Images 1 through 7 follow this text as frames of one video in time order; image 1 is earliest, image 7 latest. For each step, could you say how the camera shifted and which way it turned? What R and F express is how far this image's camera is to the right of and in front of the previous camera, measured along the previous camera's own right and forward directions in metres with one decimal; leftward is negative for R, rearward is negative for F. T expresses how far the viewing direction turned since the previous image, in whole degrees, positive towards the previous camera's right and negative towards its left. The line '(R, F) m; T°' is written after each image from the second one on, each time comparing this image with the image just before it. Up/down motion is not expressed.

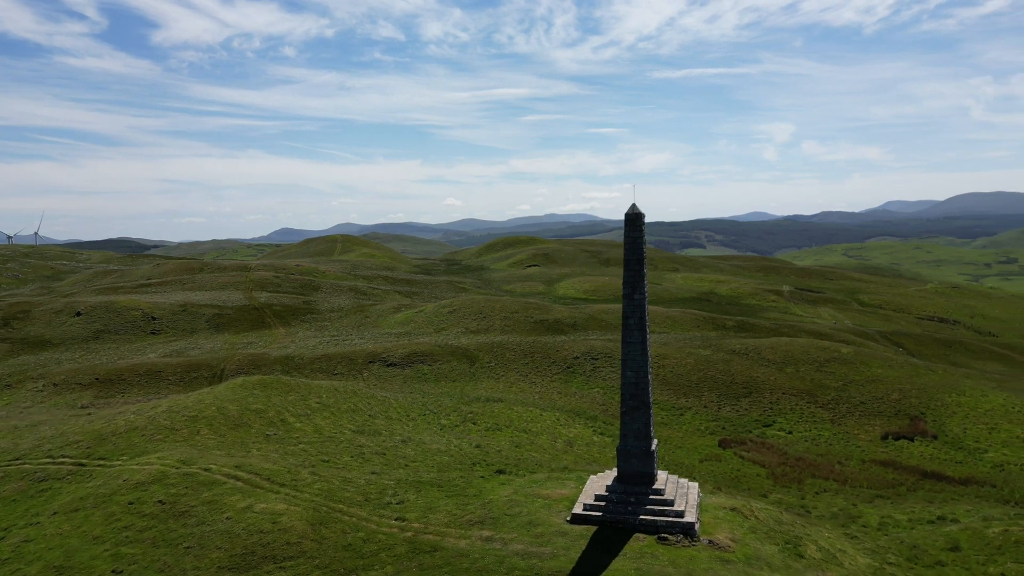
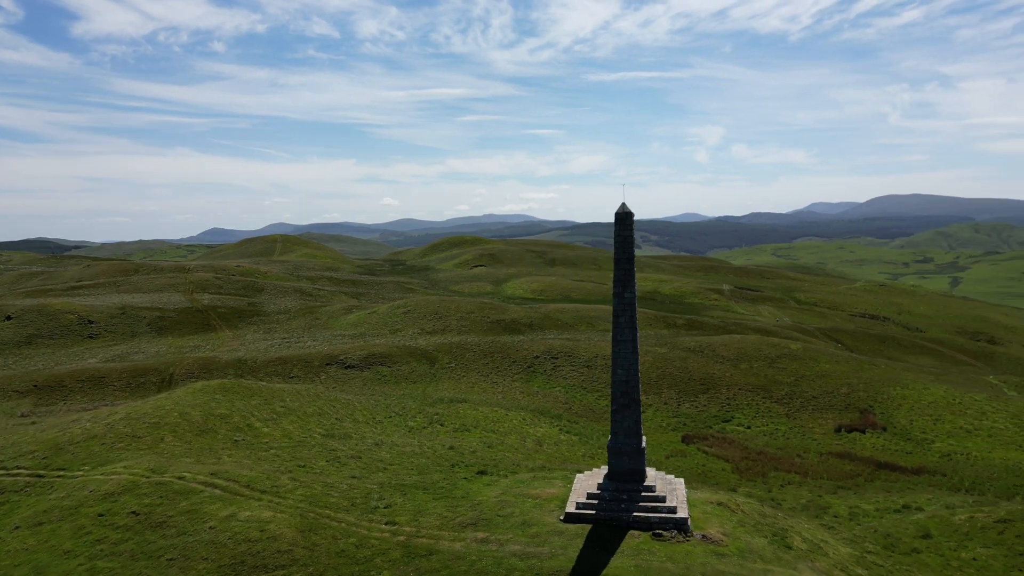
(-1.3, +0.2) m; +5°
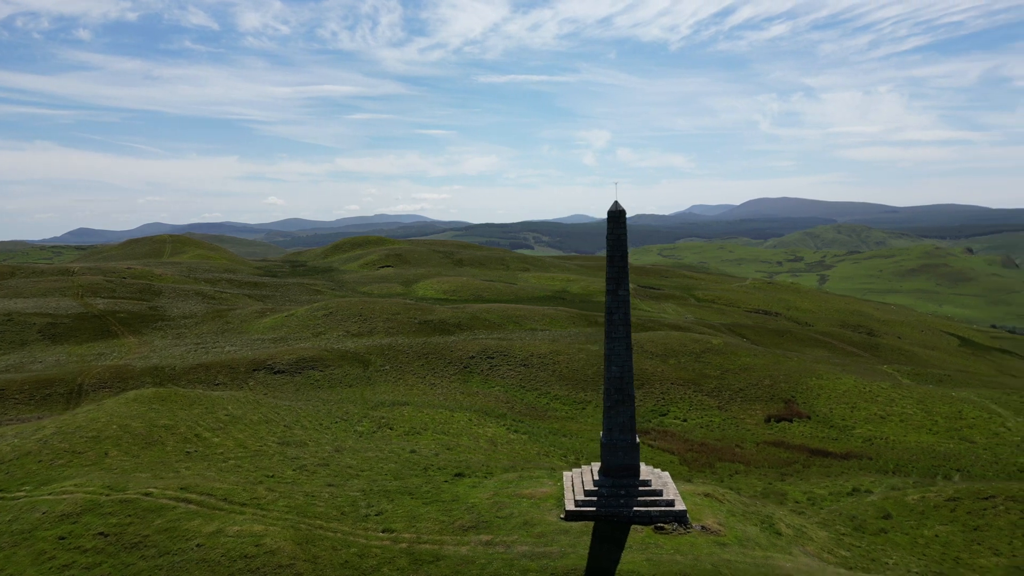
(-2.5, +0.4) m; +8°
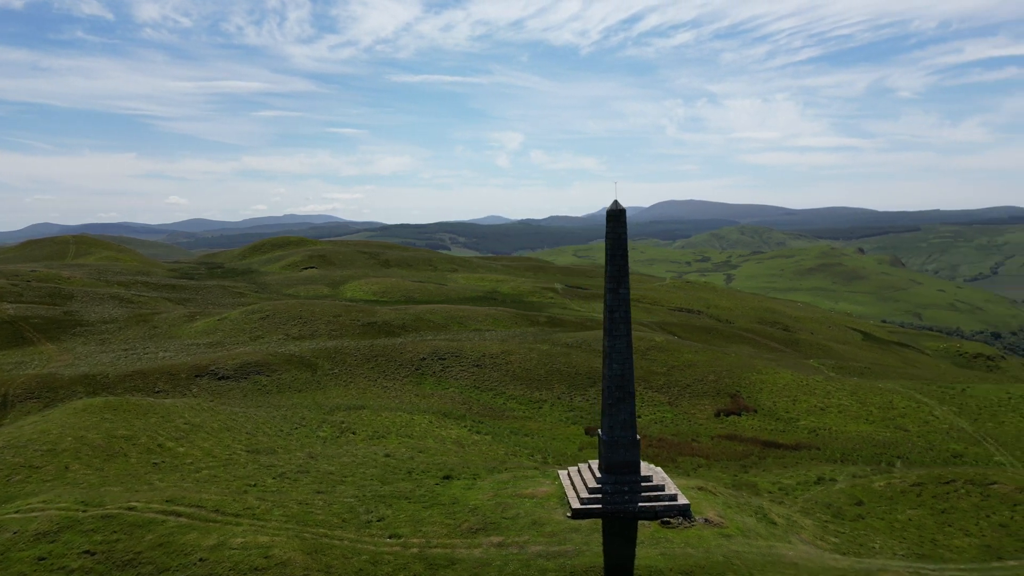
(-2.2, +0.2) m; +6°
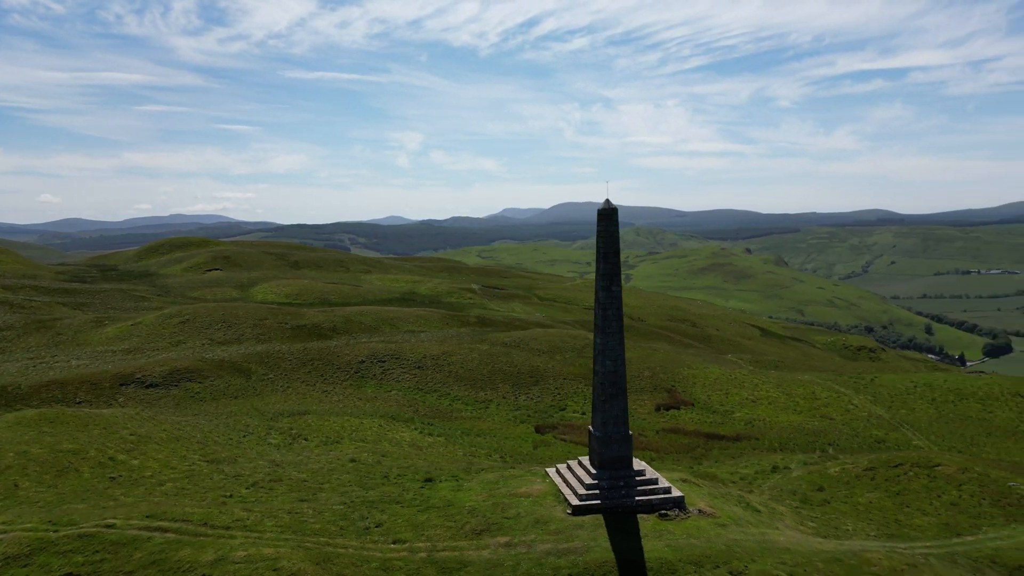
(-2.3, +0.2) m; +7°
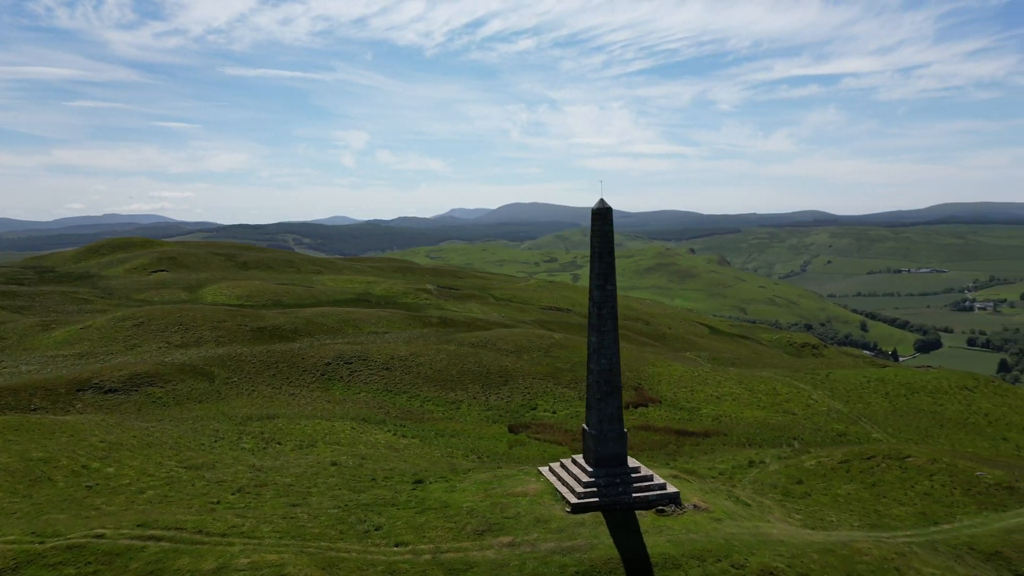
(-1.2, +0.1) m; +4°
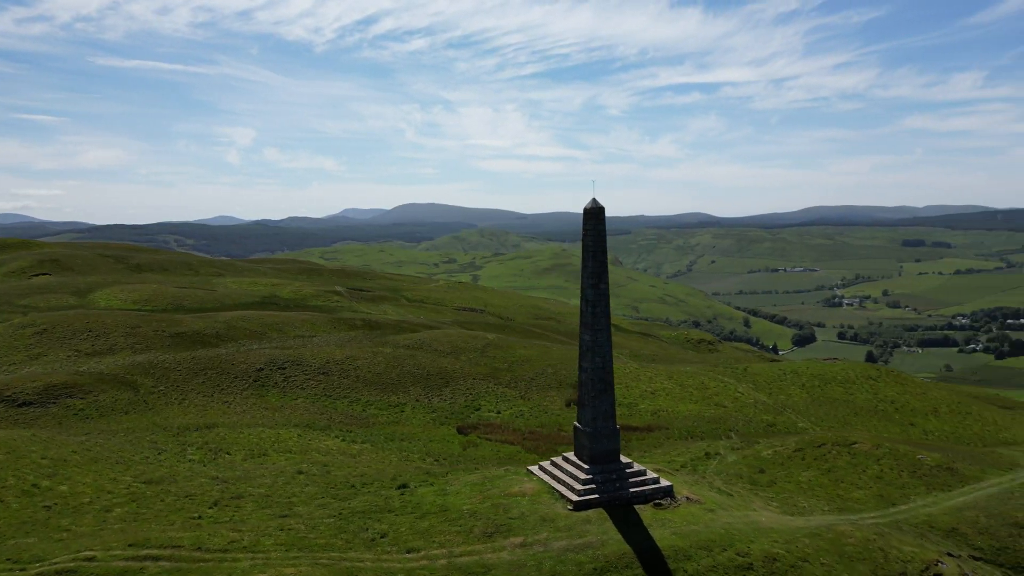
(-2.5, +0.2) m; +8°
